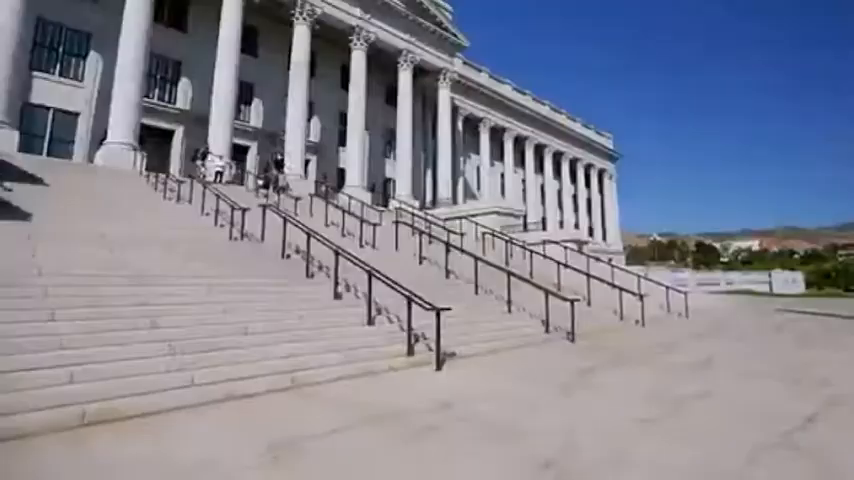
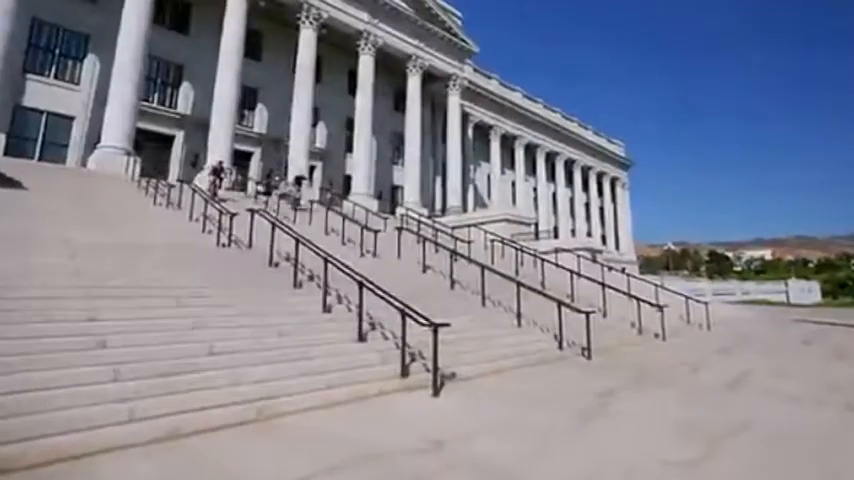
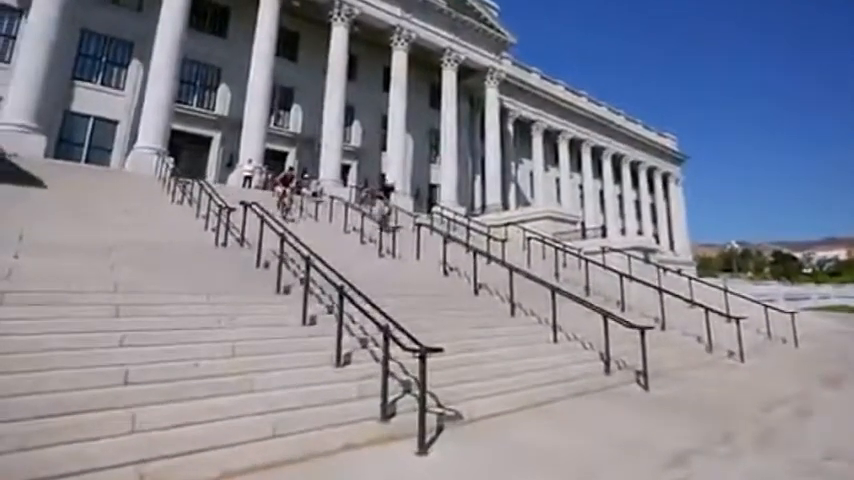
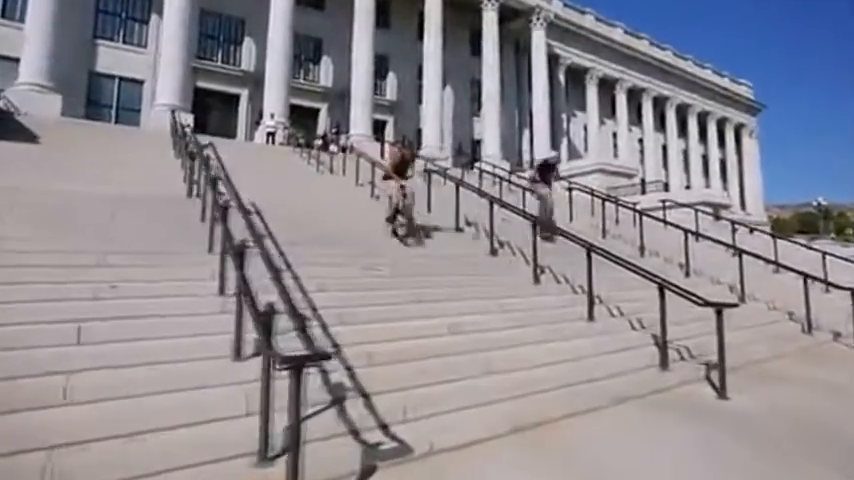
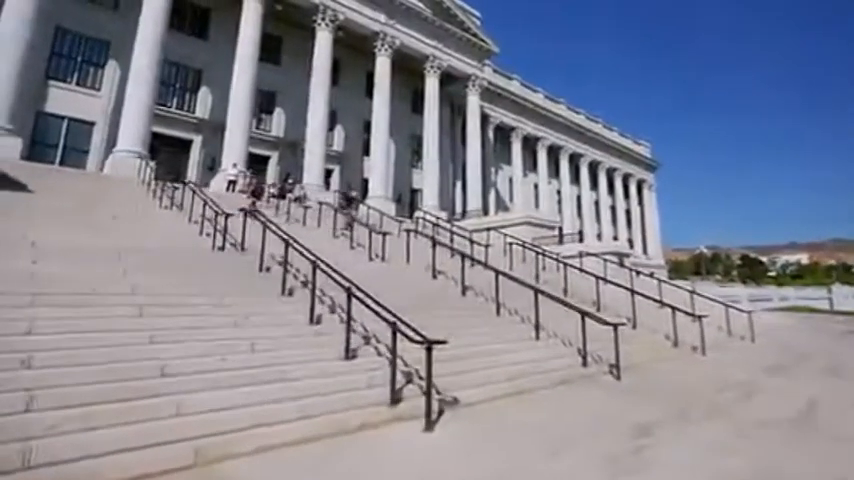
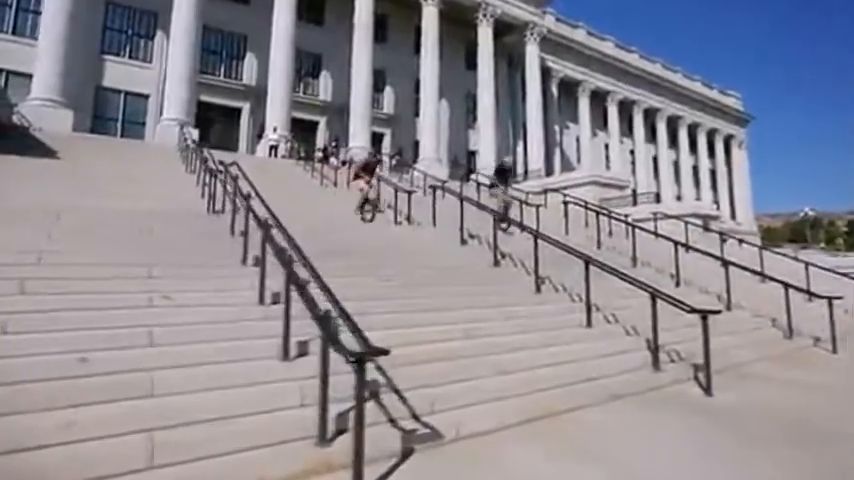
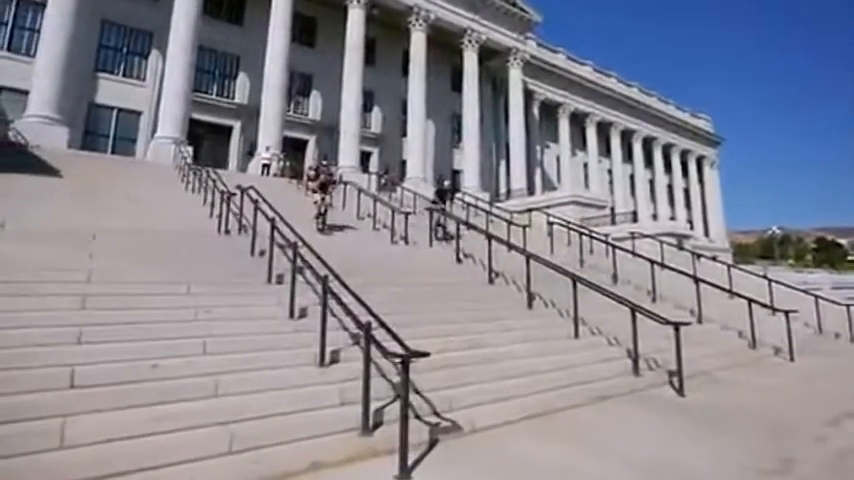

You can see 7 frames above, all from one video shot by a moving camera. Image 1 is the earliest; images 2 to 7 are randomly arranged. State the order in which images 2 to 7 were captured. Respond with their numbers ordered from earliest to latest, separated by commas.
2, 5, 3, 7, 6, 4
